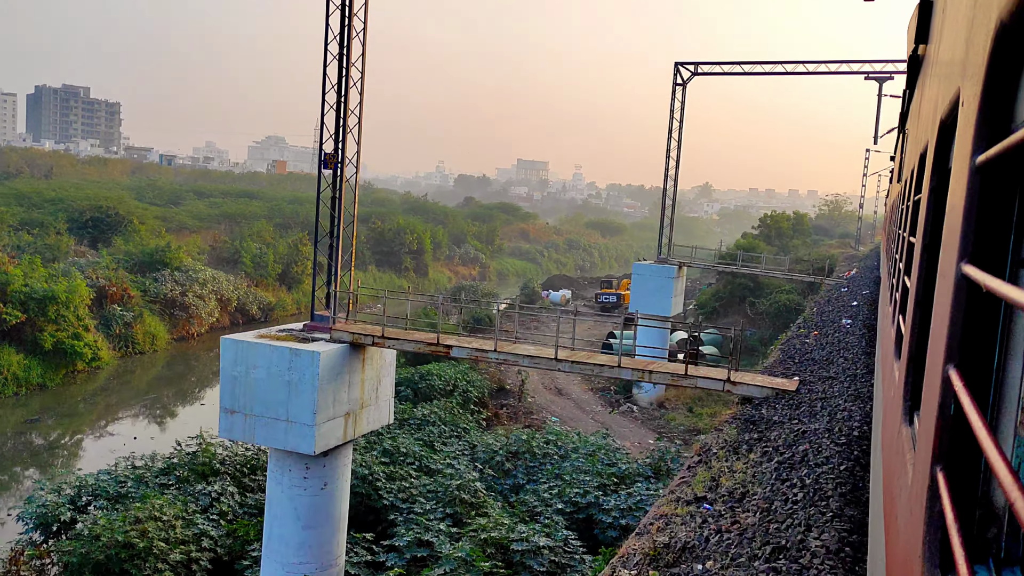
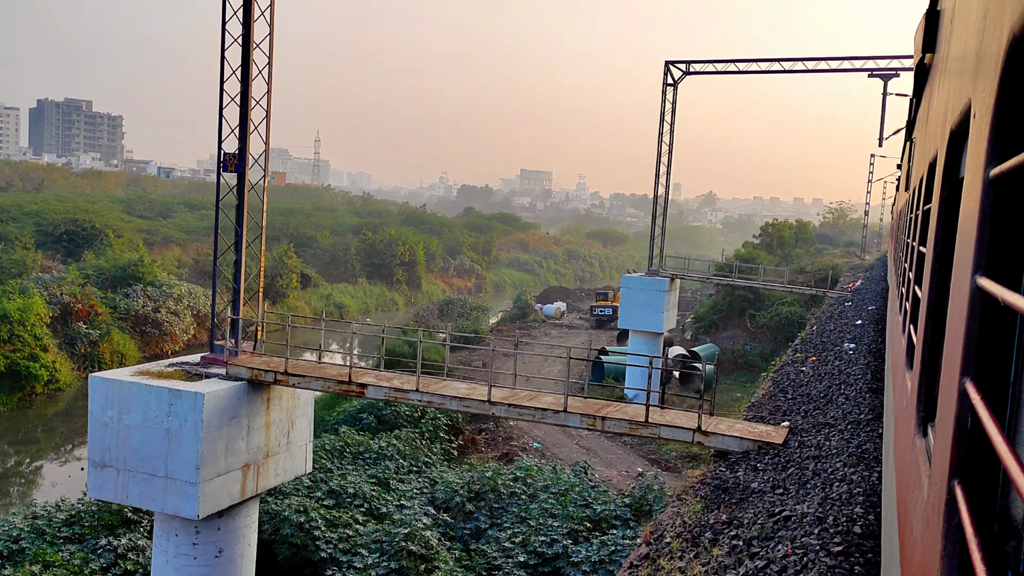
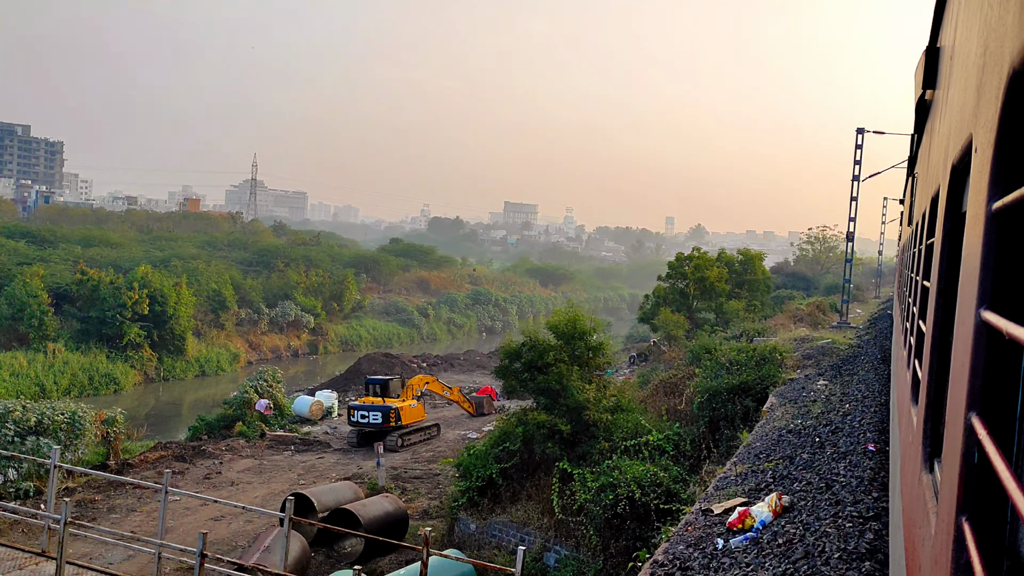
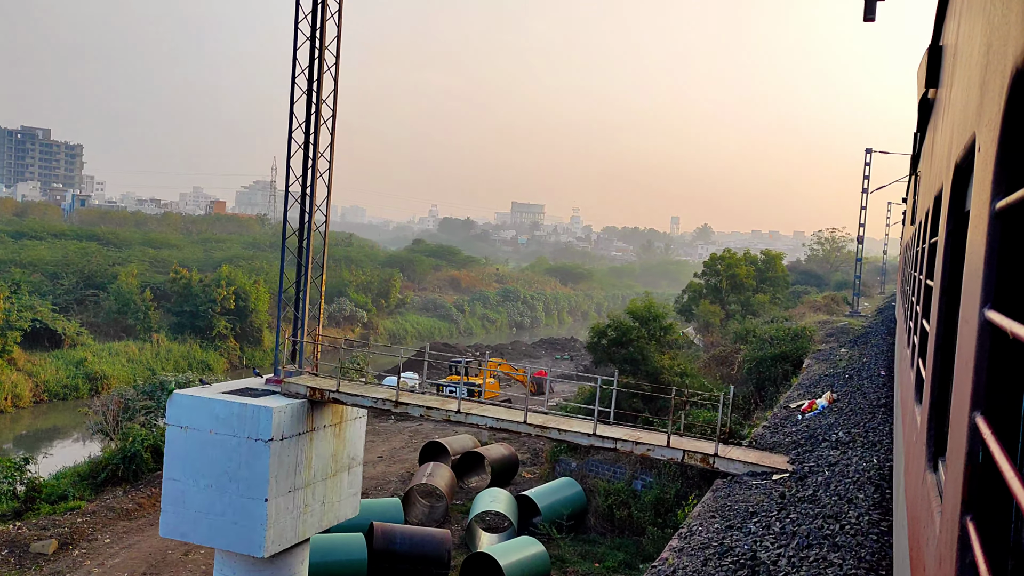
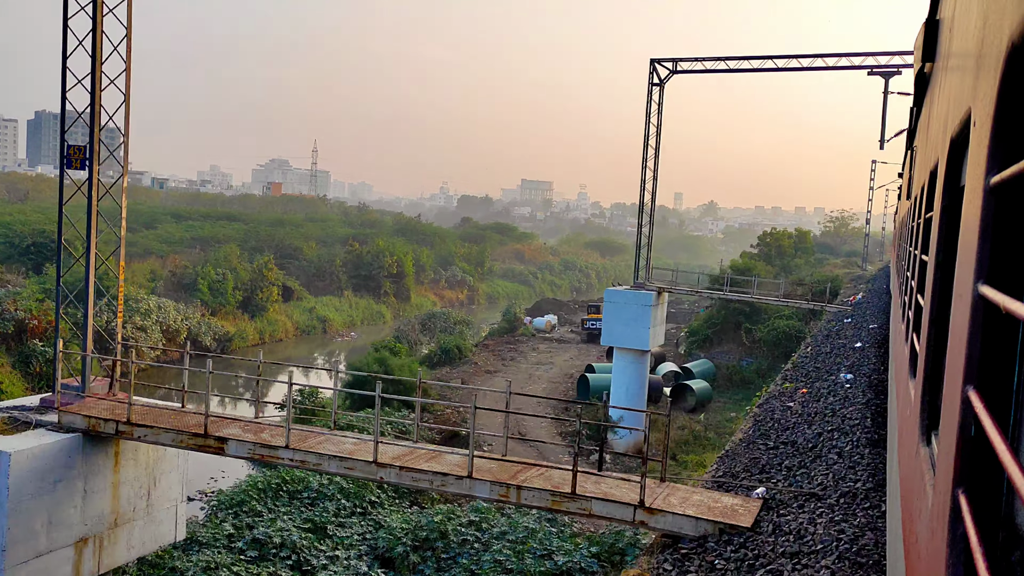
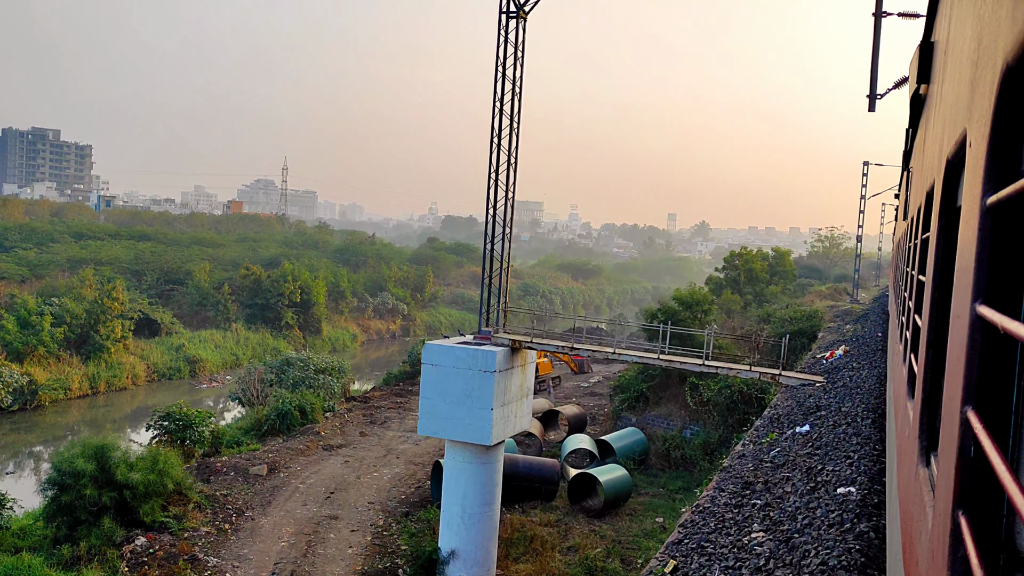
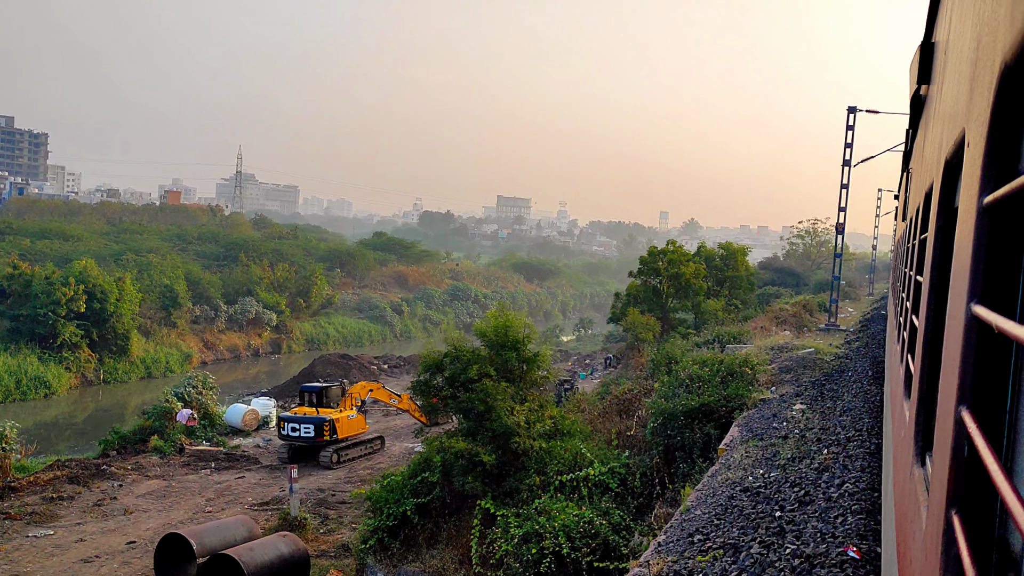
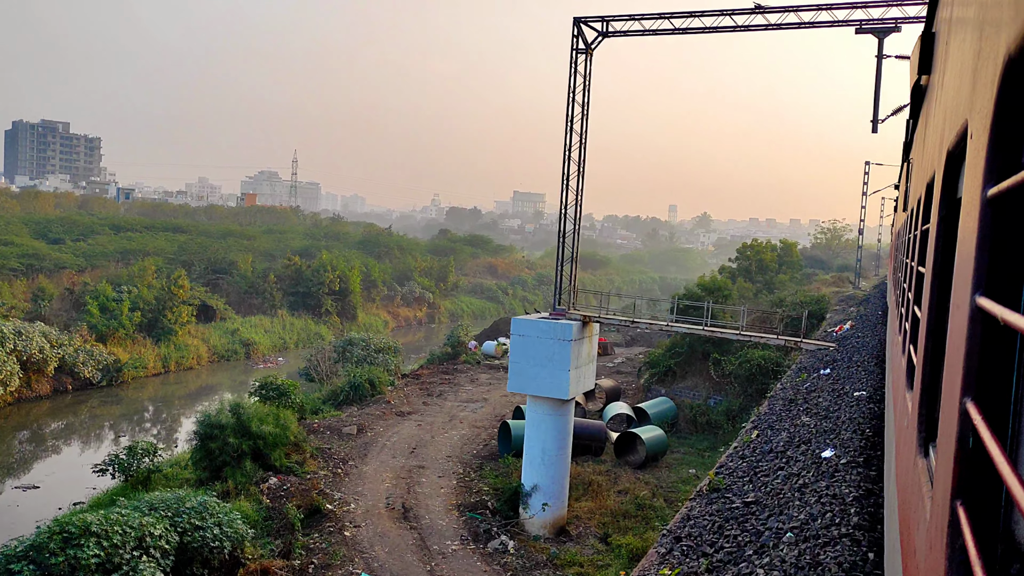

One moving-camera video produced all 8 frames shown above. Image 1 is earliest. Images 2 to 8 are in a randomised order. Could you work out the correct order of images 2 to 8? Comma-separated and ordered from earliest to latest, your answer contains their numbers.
2, 5, 8, 6, 4, 3, 7
